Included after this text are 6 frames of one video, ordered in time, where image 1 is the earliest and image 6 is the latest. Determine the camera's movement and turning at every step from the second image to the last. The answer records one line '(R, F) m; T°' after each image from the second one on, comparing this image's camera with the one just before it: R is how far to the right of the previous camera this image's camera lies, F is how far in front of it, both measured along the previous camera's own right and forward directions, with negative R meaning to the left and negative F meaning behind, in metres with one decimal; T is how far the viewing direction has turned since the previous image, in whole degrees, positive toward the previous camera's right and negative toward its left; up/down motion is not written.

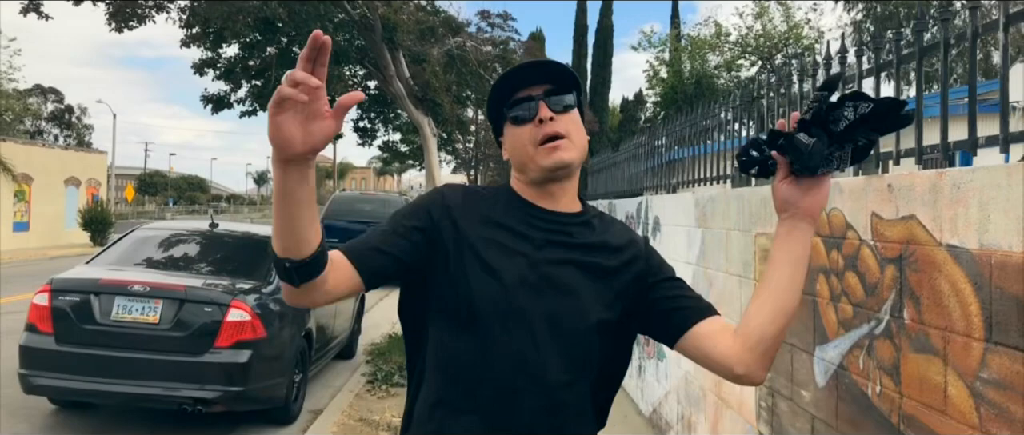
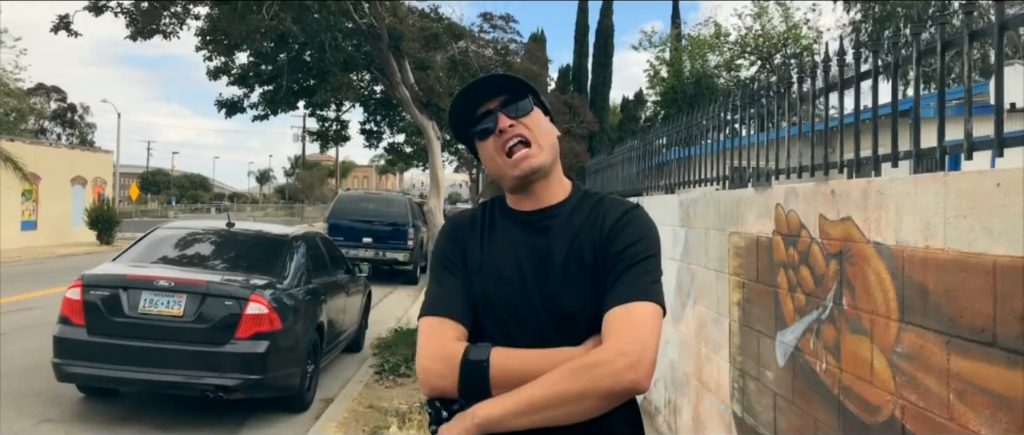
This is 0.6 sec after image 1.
(0.0, -0.5) m; 0°
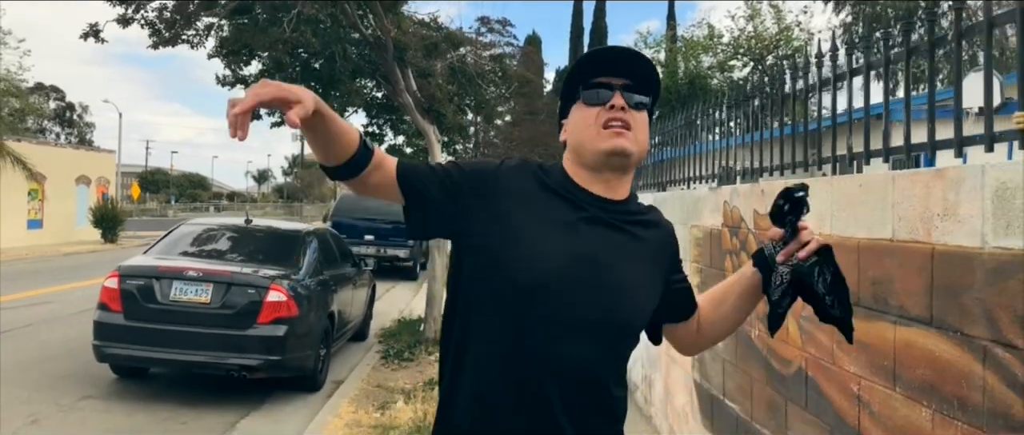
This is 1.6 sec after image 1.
(0.0, -0.7) m; 0°
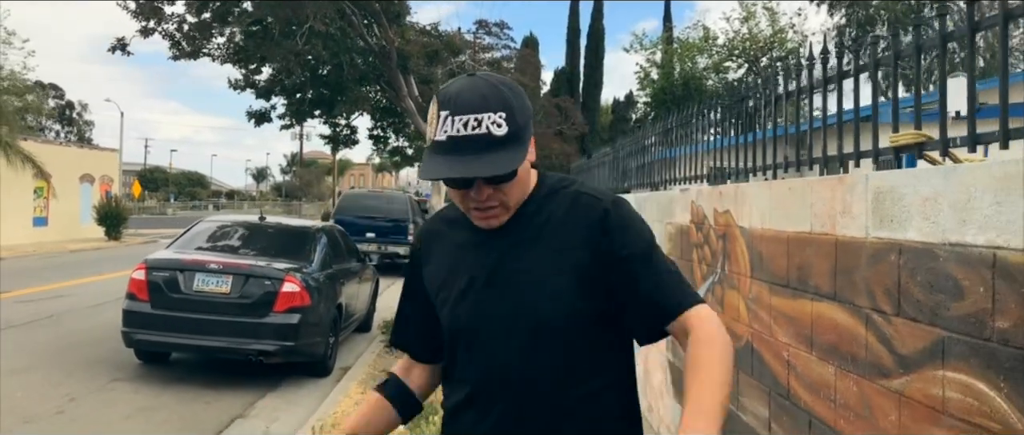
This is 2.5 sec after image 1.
(0.0, -0.6) m; 0°
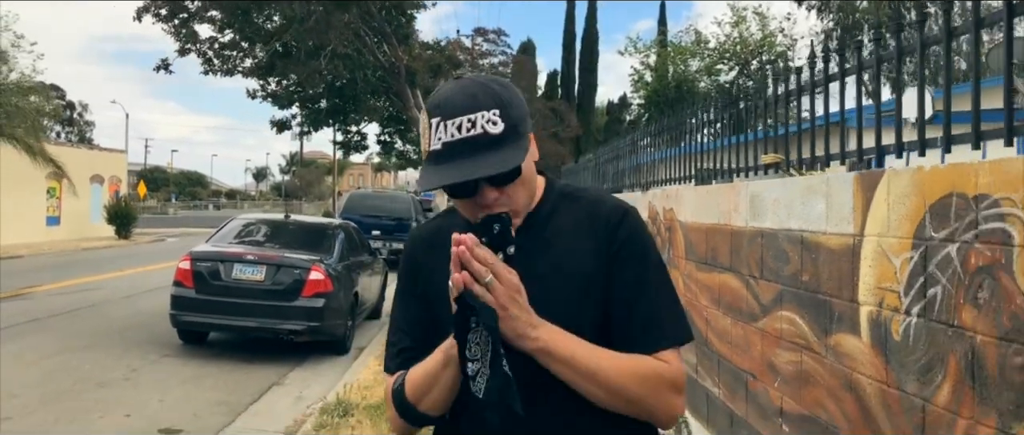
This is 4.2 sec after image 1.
(0.0, -1.3) m; 0°
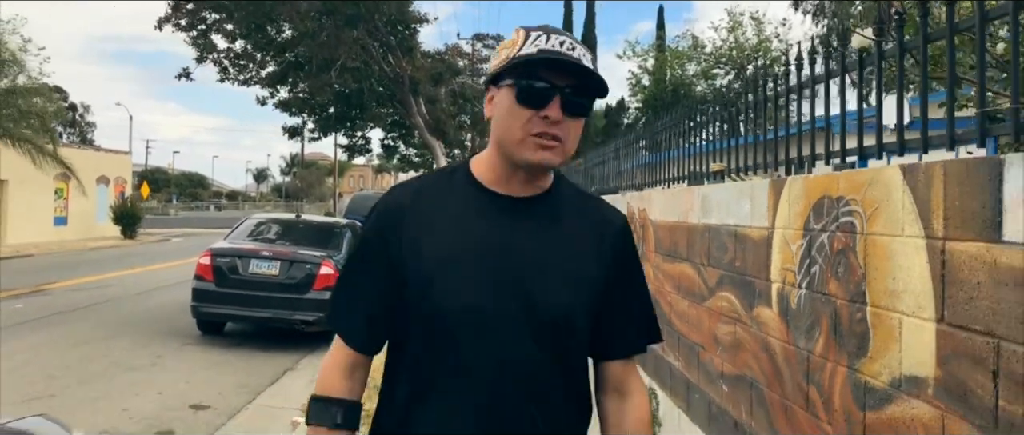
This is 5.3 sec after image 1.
(+0.1, -0.8) m; 0°
